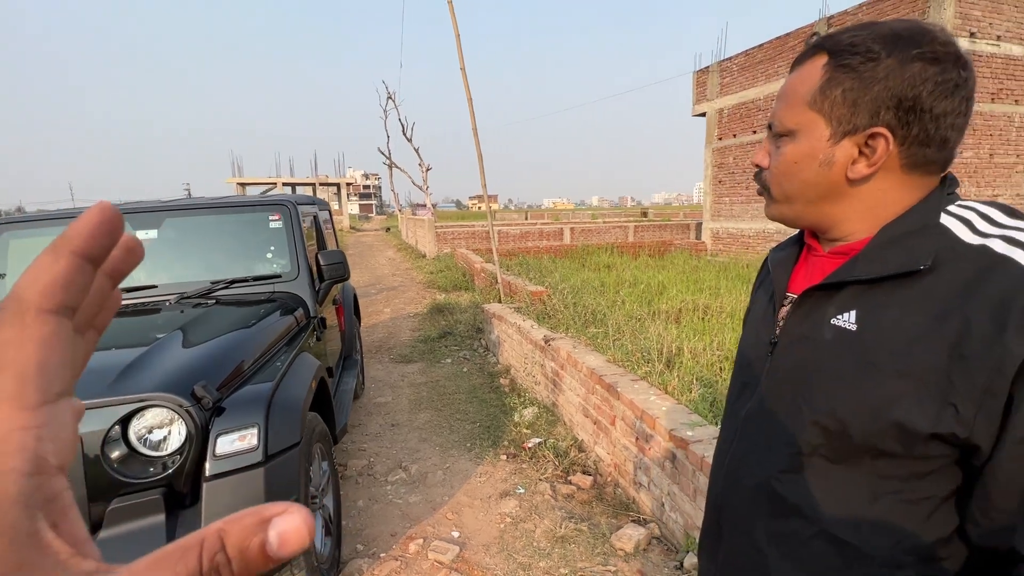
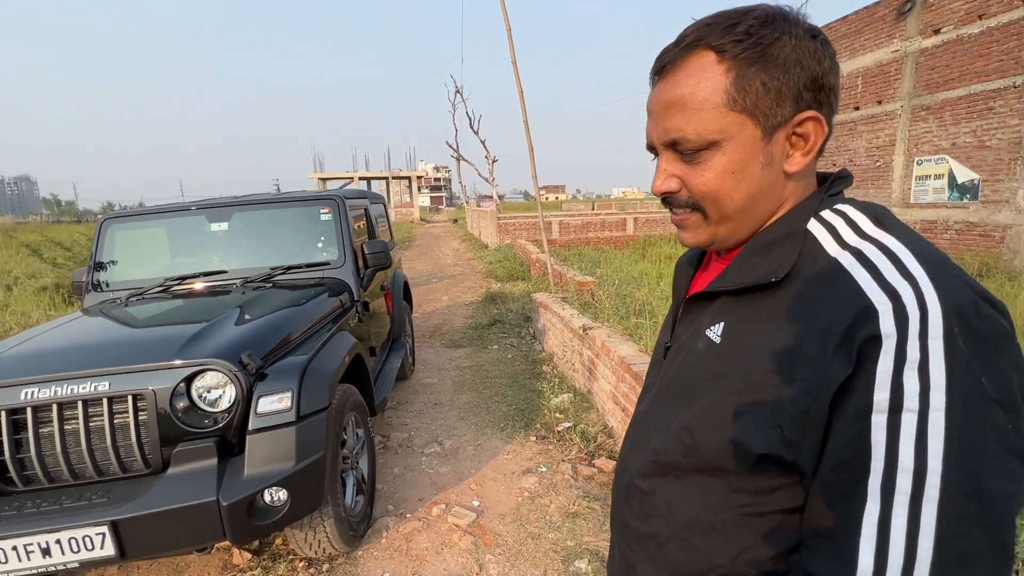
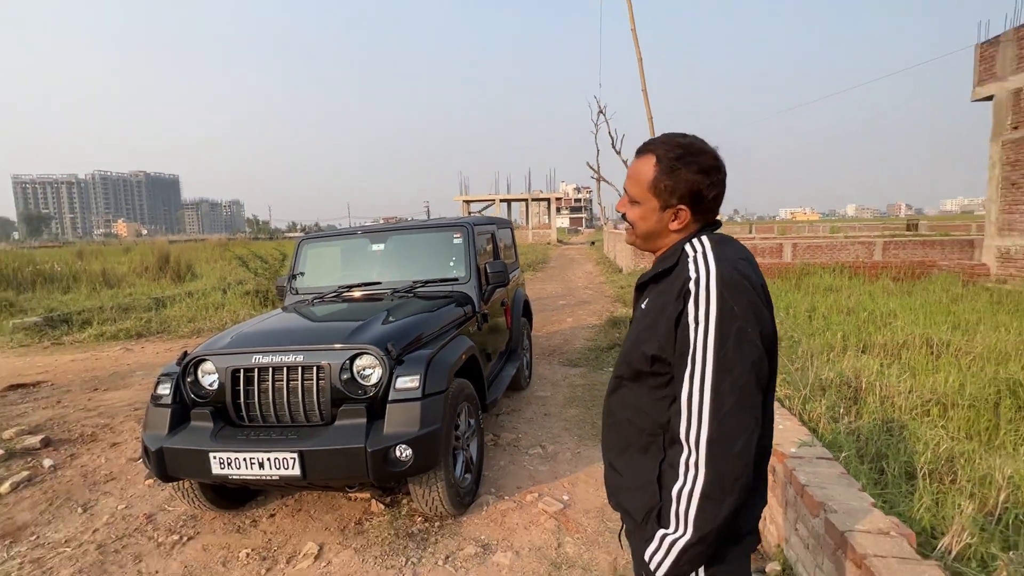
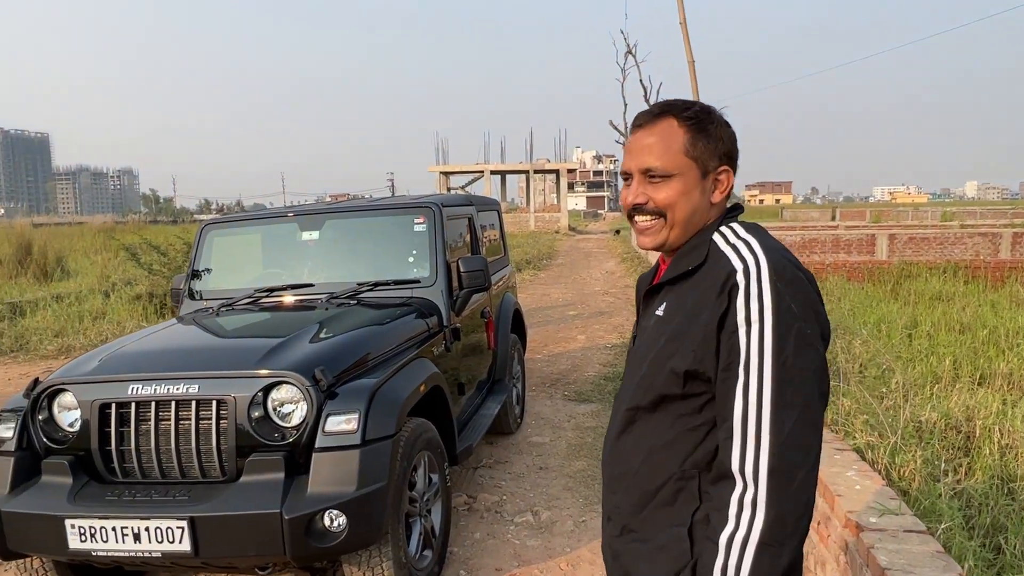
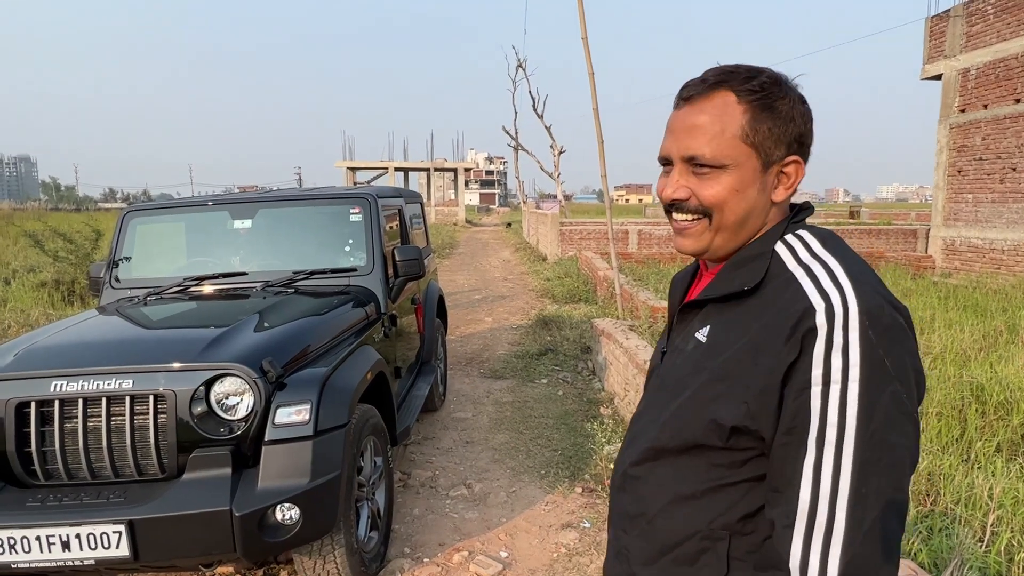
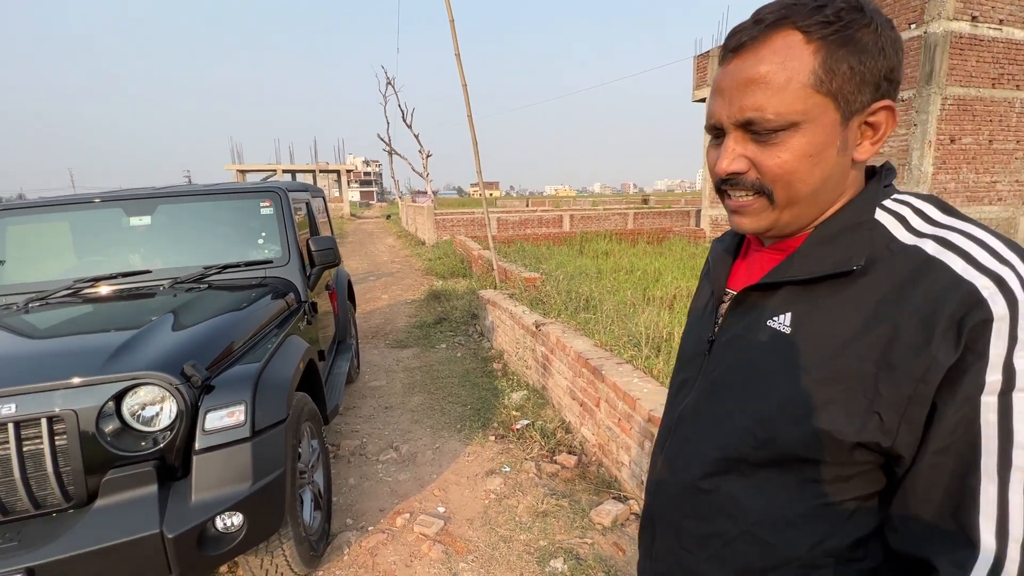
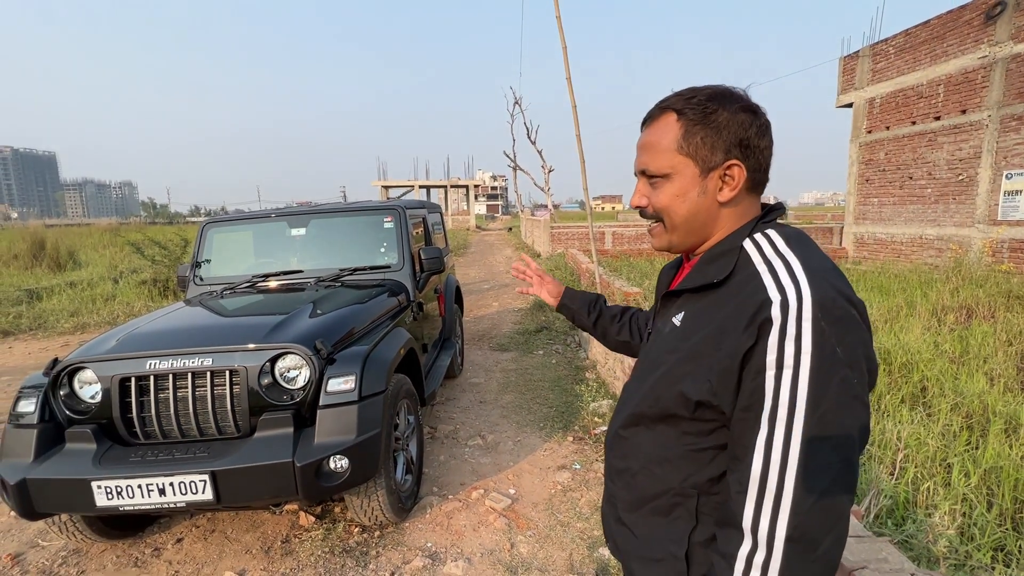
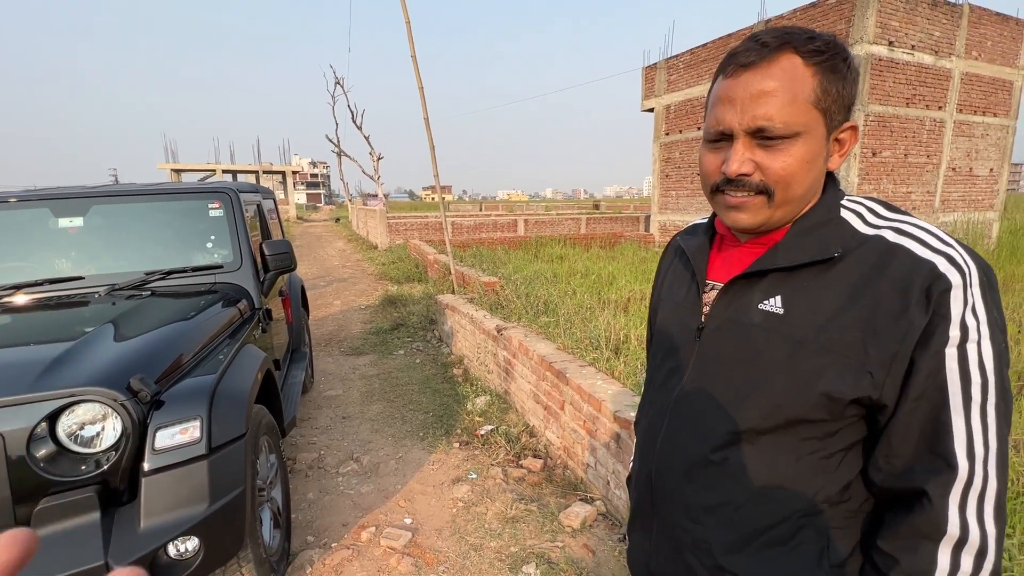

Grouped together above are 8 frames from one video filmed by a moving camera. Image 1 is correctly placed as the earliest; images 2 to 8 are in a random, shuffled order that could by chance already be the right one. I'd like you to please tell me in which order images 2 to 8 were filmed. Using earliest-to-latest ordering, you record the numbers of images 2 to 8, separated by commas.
8, 6, 2, 7, 5, 4, 3
